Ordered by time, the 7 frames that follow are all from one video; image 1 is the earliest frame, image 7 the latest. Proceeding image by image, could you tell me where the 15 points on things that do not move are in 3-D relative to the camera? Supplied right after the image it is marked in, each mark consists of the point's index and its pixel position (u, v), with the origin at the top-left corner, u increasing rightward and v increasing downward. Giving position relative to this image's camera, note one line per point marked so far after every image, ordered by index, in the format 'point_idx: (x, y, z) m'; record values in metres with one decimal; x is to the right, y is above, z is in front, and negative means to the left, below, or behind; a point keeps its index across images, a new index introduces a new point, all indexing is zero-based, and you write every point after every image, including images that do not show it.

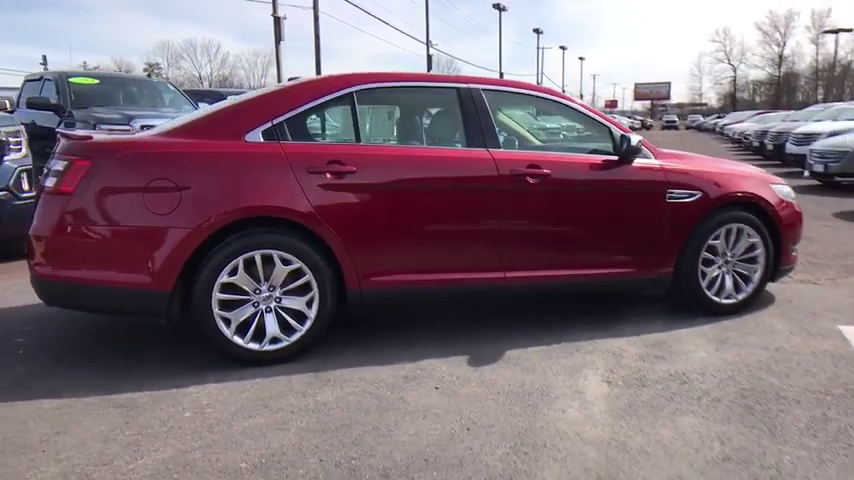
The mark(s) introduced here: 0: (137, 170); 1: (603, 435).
0: (-1.6, +0.4, +3.7) m
1: (+0.8, -0.9, +3.1) m
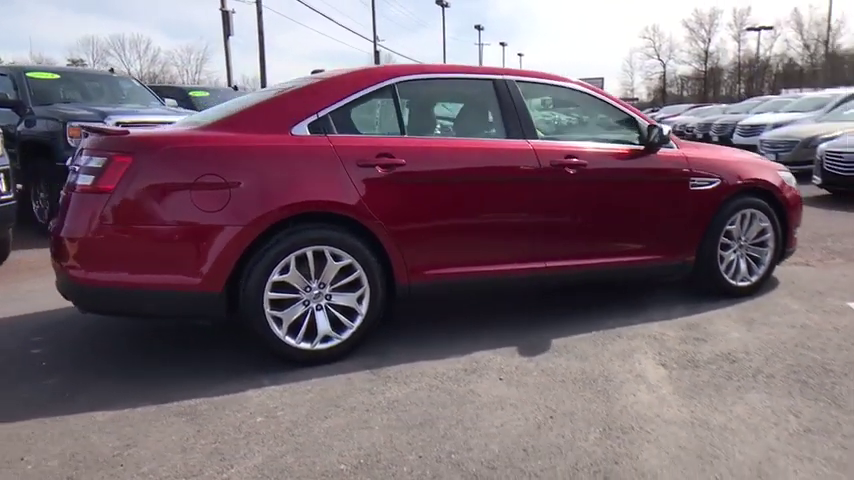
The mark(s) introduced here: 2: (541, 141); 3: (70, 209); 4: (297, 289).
0: (-1.3, +0.4, +3.5) m
1: (+1.2, -0.9, +3.2) m
2: (+0.8, +0.7, +4.4) m
3: (-2.0, +0.2, +3.7) m
4: (-0.7, -0.3, +3.7) m
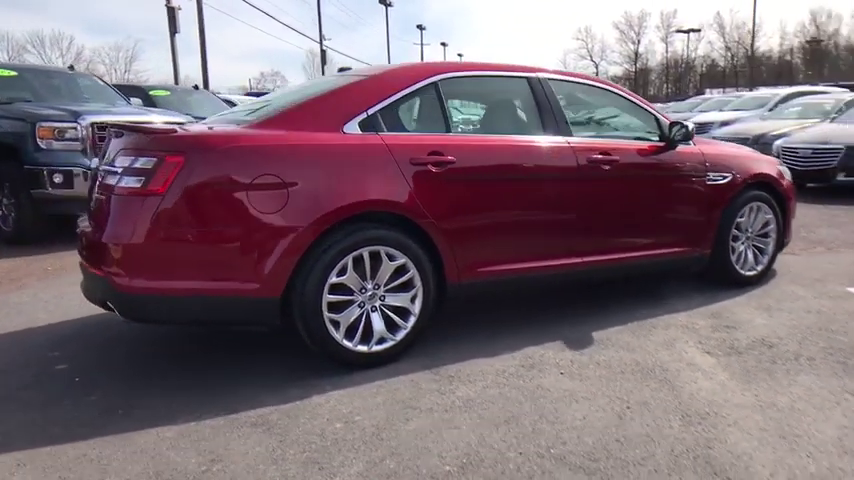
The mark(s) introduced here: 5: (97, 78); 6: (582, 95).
0: (-1.0, +0.4, +3.4) m
1: (+1.6, -0.8, +3.3) m
2: (+1.0, +0.7, +4.4) m
3: (-1.7, +0.1, +3.5) m
4: (-0.4, -0.3, +3.7) m
5: (-4.8, +2.4, +9.6) m
6: (+1.1, +1.0, +4.6) m
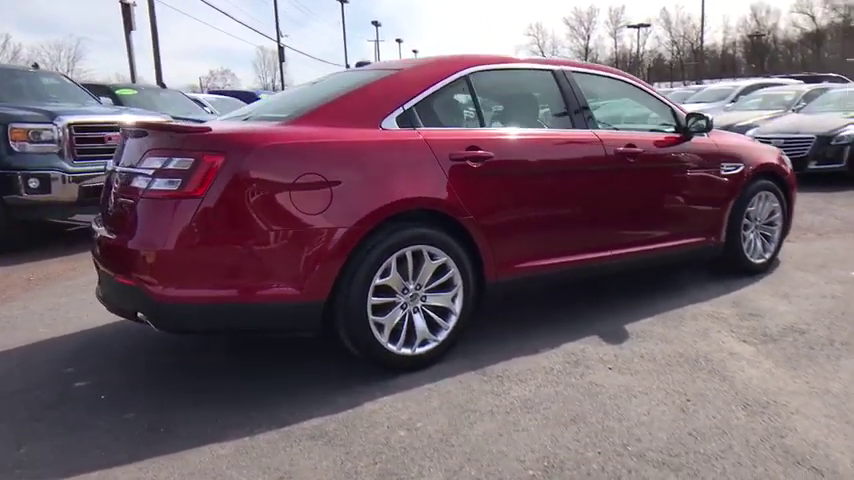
0: (-0.7, +0.4, +3.2) m
1: (+1.9, -0.7, +3.3) m
2: (+1.2, +0.7, +4.4) m
3: (-1.4, +0.1, +3.2) m
4: (-0.2, -0.3, +3.5) m
5: (-5.1, +2.3, +9.1) m
6: (+1.3, +1.1, +4.6) m
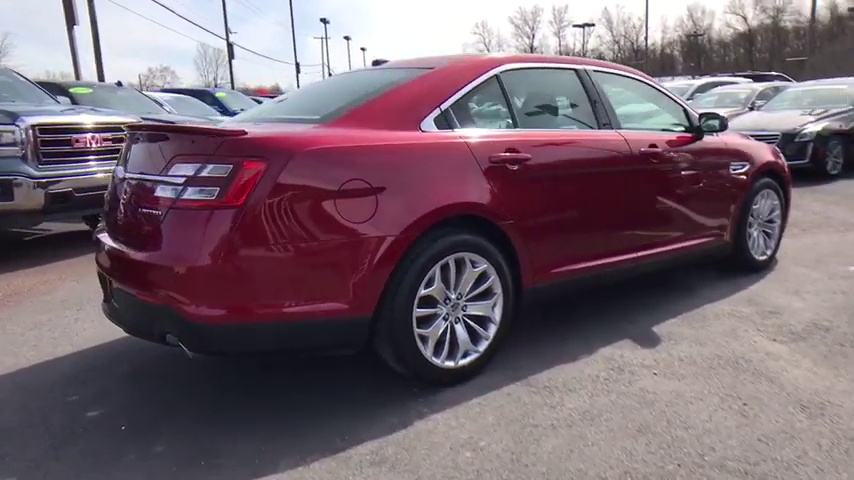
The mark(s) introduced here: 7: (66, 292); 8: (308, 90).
0: (-0.5, +0.3, +3.0) m
1: (+2.2, -0.7, +3.4) m
2: (+1.3, +0.7, +4.3) m
3: (-1.1, 0.0, +3.0) m
4: (+0.1, -0.3, +3.4) m
5: (-5.4, +2.1, +8.5) m
6: (+1.4, +1.1, +4.6) m
7: (-3.1, -0.4, +5.6) m
8: (-0.7, +0.9, +4.1) m
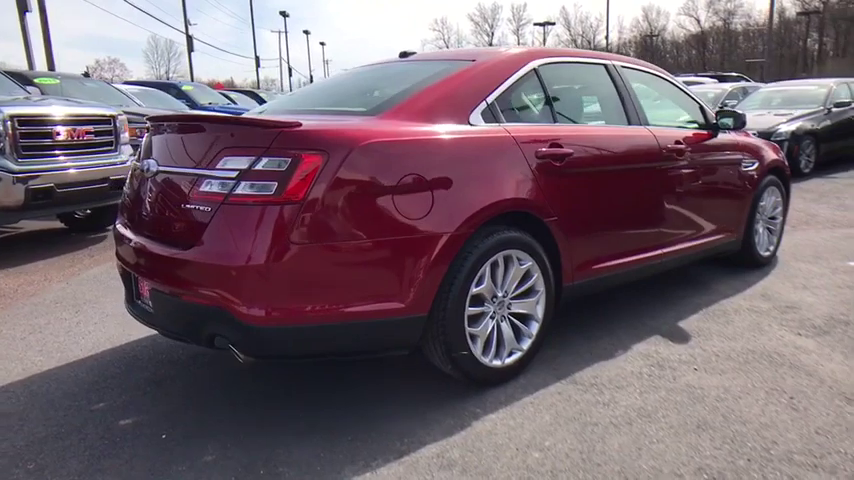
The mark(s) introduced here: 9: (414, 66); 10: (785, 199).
0: (-0.2, +0.3, +2.9) m
1: (+2.4, -0.7, +3.4) m
2: (+1.5, +0.8, +4.4) m
3: (-0.9, +0.1, +2.8) m
4: (+0.3, -0.3, +3.3) m
5: (-5.5, +2.2, +8.0) m
6: (+1.5, +1.1, +4.6) m
7: (-3.0, -0.4, +5.3) m
8: (-0.5, +0.9, +3.9) m
9: (-0.1, +1.0, +3.8) m
10: (+3.1, +0.4, +5.7) m
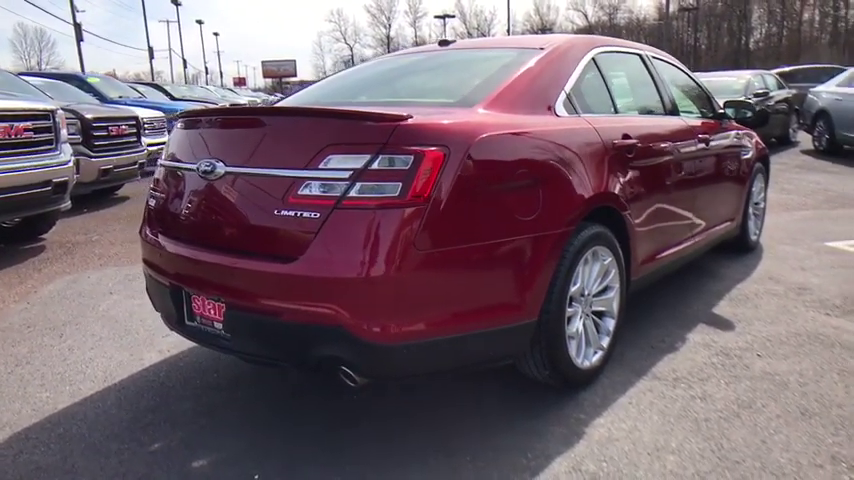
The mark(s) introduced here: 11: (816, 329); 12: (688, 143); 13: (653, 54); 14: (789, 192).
0: (+0.3, +0.3, +2.7) m
1: (+2.8, -0.6, +3.6) m
2: (+1.7, +0.8, +4.4) m
3: (-0.4, 0.0, +2.5) m
4: (+0.7, -0.3, +3.2) m
5: (-5.9, +2.0, +6.9) m
6: (+1.7, +1.2, +4.6) m
7: (-2.8, -0.5, +4.6) m
8: (-0.2, +0.9, +3.6) m
9: (+0.2, +1.0, +3.6) m
10: (+3.1, +0.5, +6.0) m
11: (+2.4, -0.5, +4.0) m
12: (+1.7, +0.6, +4.3) m
13: (+1.5, +1.3, +4.4) m
14: (+4.6, +0.6, +8.4) m
